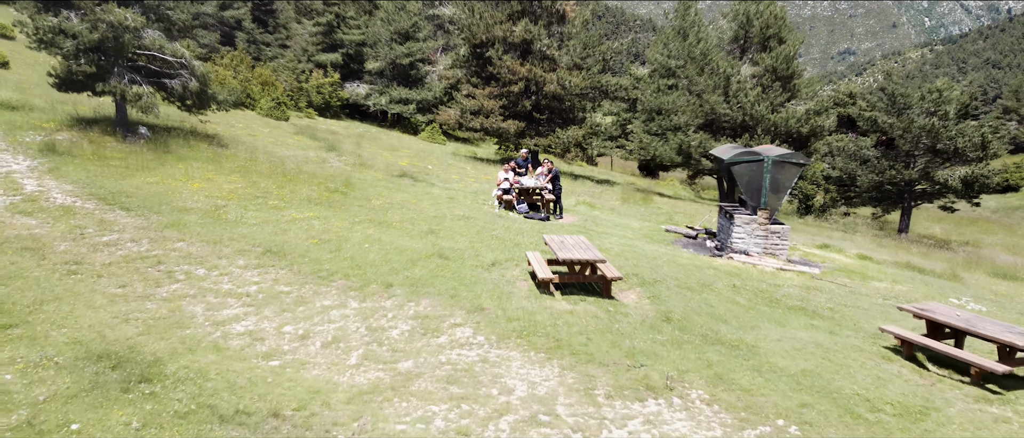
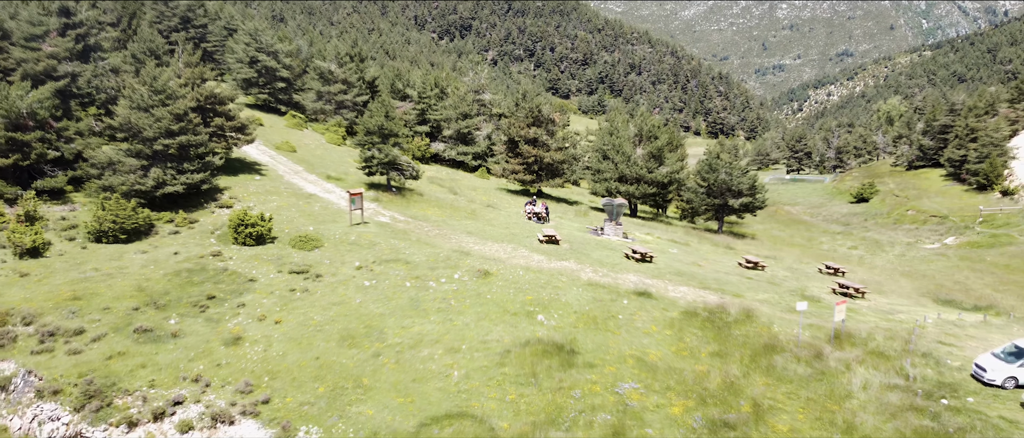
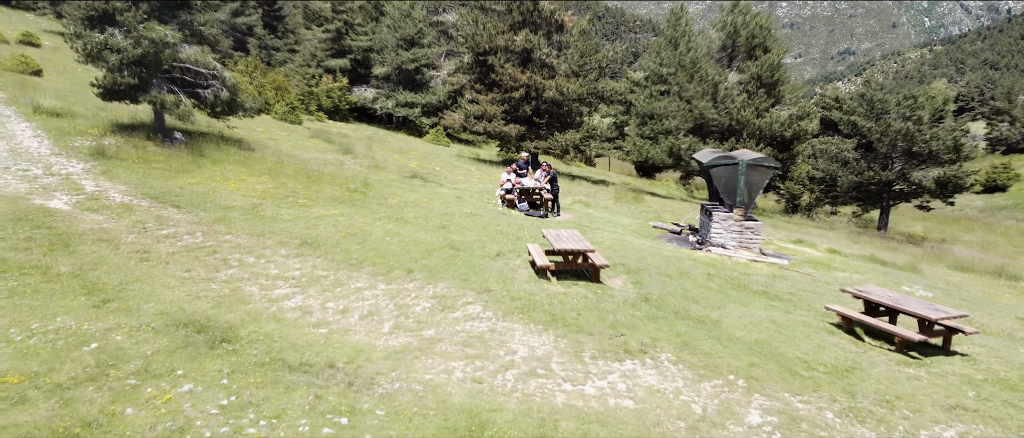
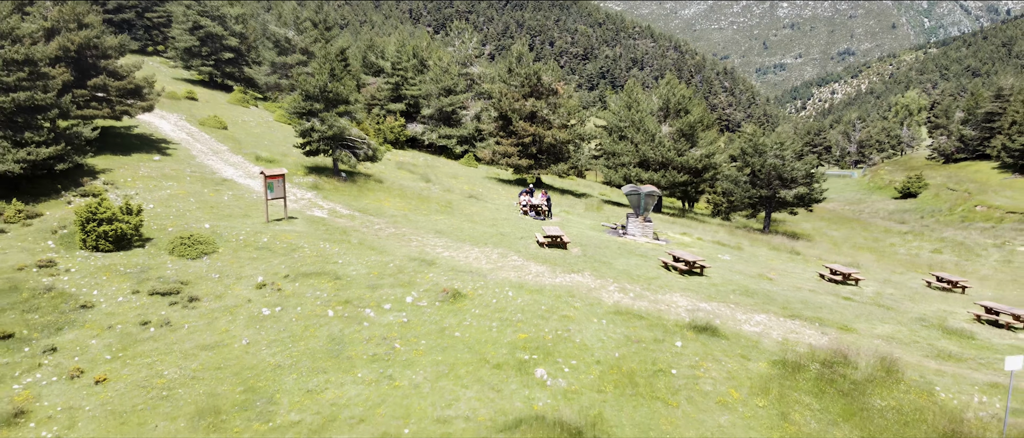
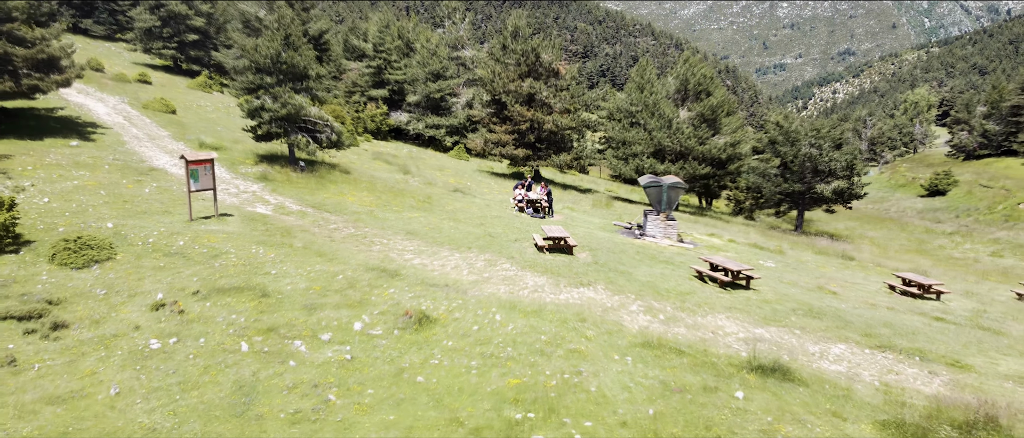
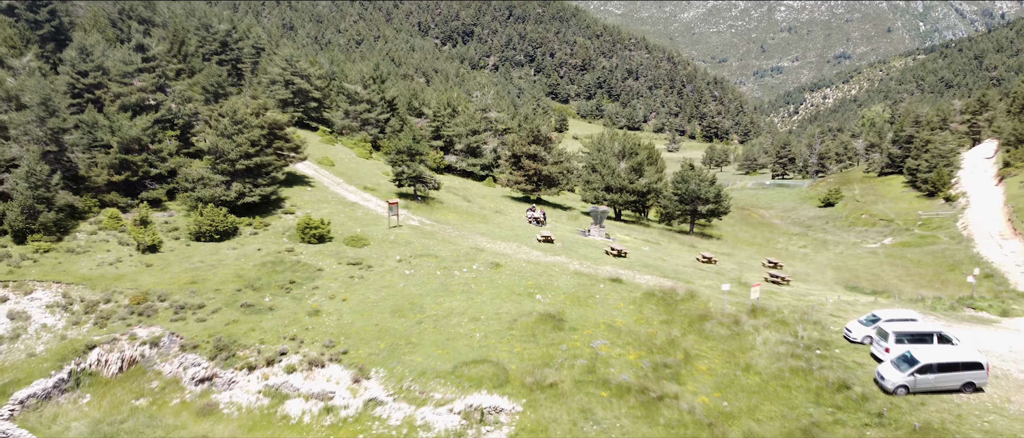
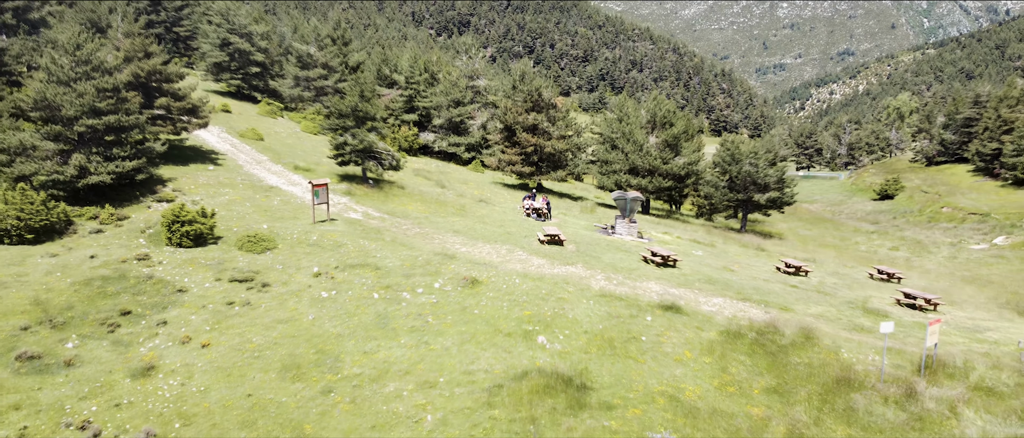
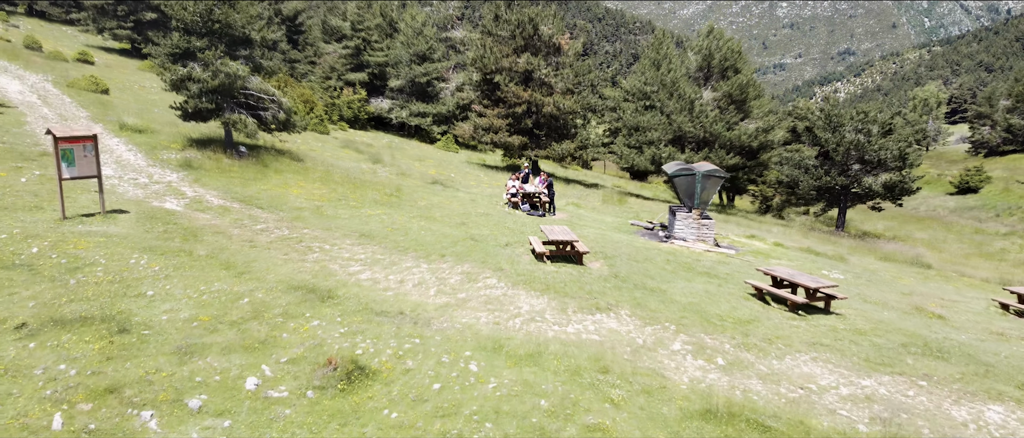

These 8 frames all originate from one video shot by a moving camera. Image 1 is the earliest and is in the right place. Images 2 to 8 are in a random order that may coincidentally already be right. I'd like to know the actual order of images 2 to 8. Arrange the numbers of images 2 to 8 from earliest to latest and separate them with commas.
3, 8, 5, 4, 7, 2, 6
